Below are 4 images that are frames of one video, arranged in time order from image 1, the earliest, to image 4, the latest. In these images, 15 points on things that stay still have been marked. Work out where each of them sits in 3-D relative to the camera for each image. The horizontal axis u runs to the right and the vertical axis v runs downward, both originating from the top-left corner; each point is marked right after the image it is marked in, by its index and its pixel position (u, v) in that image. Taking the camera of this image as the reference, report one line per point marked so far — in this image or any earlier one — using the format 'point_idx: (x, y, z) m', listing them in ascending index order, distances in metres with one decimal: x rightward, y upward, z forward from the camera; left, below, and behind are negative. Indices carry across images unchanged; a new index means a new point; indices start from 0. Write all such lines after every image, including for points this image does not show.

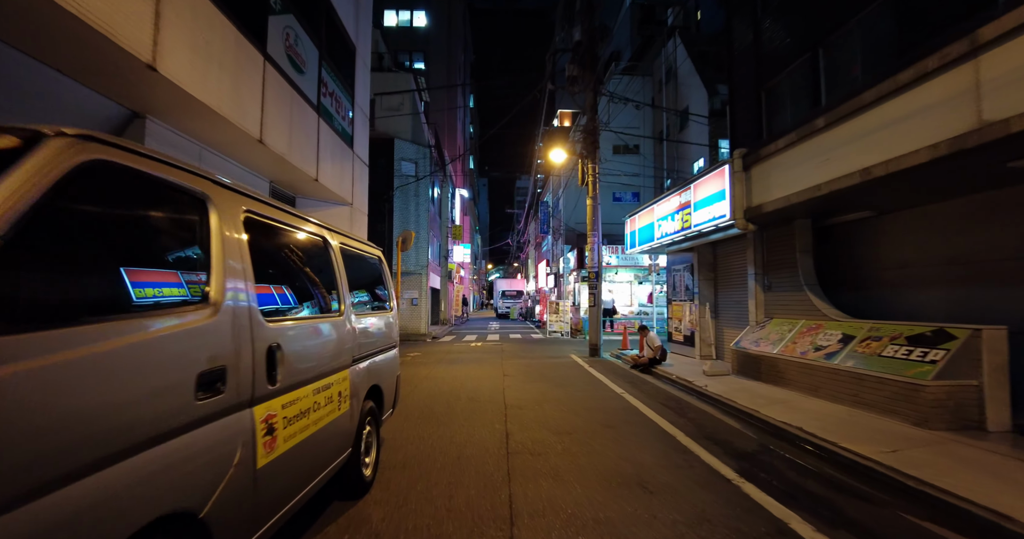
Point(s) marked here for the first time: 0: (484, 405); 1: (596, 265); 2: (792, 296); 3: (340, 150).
0: (-0.5, -2.3, +8.2) m
1: (+2.7, +0.1, +15.0) m
2: (+5.6, -0.5, +9.4) m
3: (-4.4, +3.1, +12.0) m
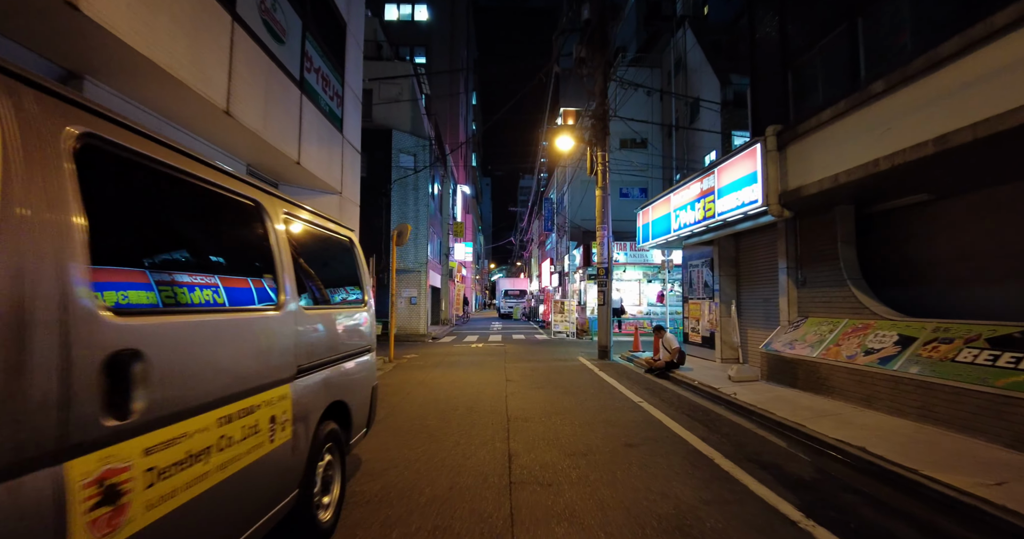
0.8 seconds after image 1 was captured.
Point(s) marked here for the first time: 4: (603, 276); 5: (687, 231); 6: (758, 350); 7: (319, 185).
0: (-0.4, -2.2, +7.1) m
1: (+2.8, +0.3, +13.9) m
2: (+5.6, -0.4, +8.3) m
3: (-4.3, +3.2, +10.9) m
4: (+2.7, -0.2, +14.0) m
5: (+4.1, +0.9, +11.1) m
6: (+5.0, -1.6, +9.4) m
7: (-4.6, +2.0, +11.0) m
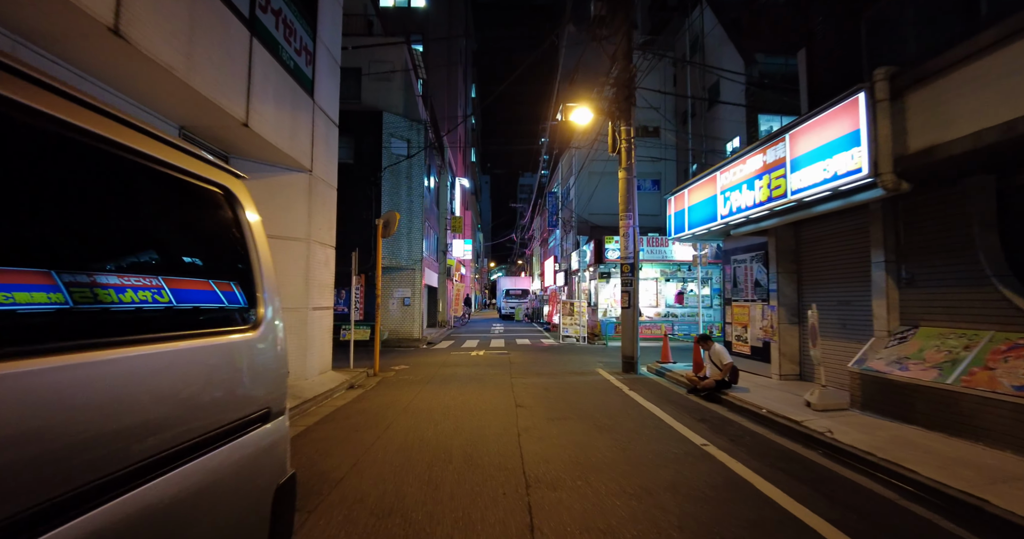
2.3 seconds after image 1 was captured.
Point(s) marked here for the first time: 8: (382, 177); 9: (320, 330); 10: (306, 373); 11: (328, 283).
0: (-0.2, -2.1, +4.9) m
1: (+3.0, +0.4, +11.7) m
2: (+5.8, -0.3, +6.1) m
3: (-4.1, +3.3, +8.7) m
4: (+2.9, -0.1, +11.8) m
5: (+4.3, +1.0, +8.9) m
6: (+5.2, -1.5, +7.2) m
7: (-4.4, +2.1, +8.8) m
8: (-5.4, +3.9, +19.8) m
9: (-4.2, -1.3, +10.2) m
10: (-4.2, -2.1, +9.6) m
11: (-4.2, -0.3, +10.6) m
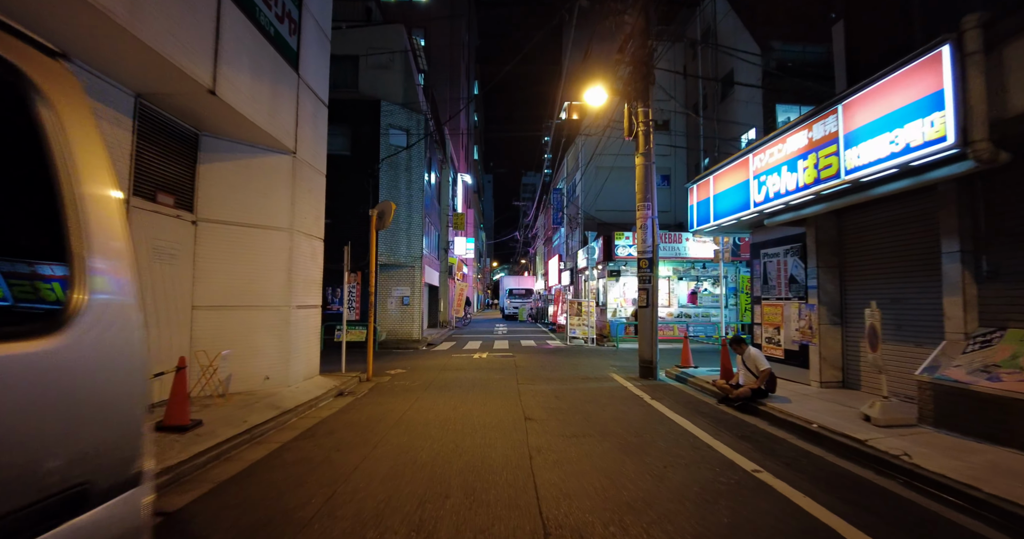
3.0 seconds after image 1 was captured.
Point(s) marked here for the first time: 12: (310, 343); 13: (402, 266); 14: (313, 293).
0: (-0.1, -2.0, +3.9) m
1: (+3.1, +0.5, +10.7) m
2: (+5.9, -0.2, +5.0) m
3: (-4.0, +3.4, +7.7) m
4: (+3.0, 0.0, +10.7) m
5: (+4.4, +1.1, +7.9) m
6: (+5.3, -1.4, +6.1) m
7: (-4.3, +2.2, +7.8) m
8: (-5.2, +4.0, +18.8) m
9: (-4.0, -1.2, +9.2) m
10: (-4.1, -2.0, +8.6) m
11: (-4.0, -0.2, +9.6) m
12: (-4.1, -1.5, +9.5) m
13: (-4.6, +0.2, +19.8) m
14: (-4.0, -0.5, +9.6) m
